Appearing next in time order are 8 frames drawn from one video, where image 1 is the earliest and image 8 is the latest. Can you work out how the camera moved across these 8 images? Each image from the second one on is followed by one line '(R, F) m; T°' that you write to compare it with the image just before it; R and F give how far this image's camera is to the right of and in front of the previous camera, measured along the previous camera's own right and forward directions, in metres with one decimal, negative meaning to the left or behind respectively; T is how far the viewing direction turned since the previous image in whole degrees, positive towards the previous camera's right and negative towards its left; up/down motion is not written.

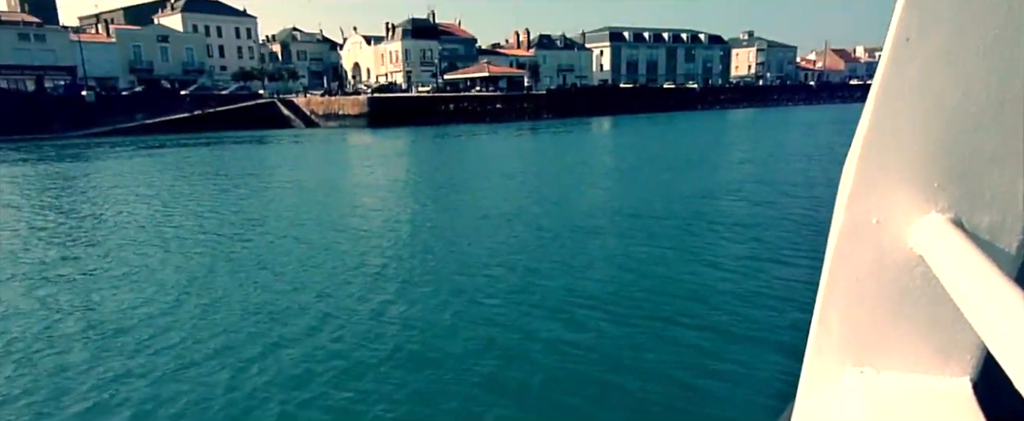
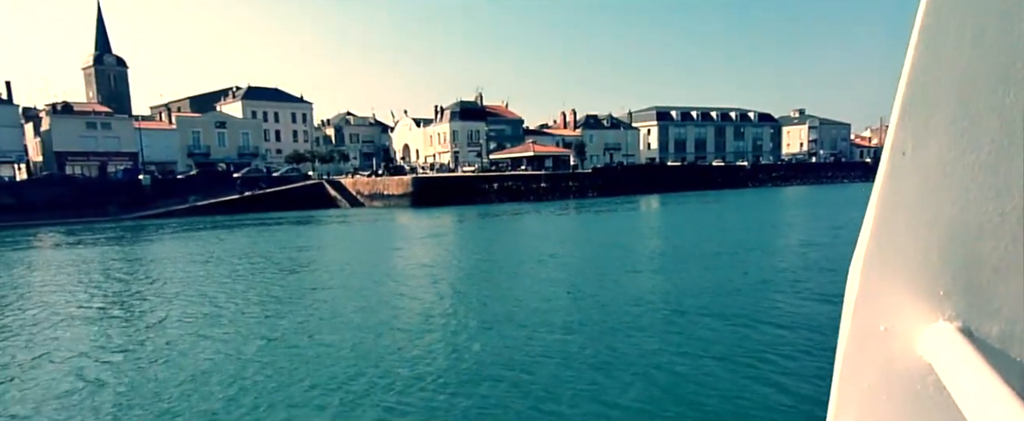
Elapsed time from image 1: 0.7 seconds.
(+0.4, +0.7) m; -4°
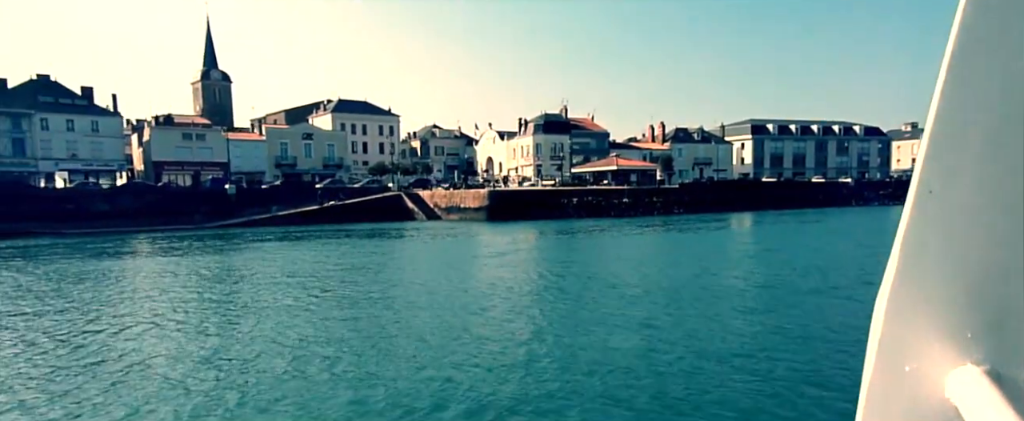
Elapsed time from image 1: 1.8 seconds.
(+0.8, +1.6) m; -7°
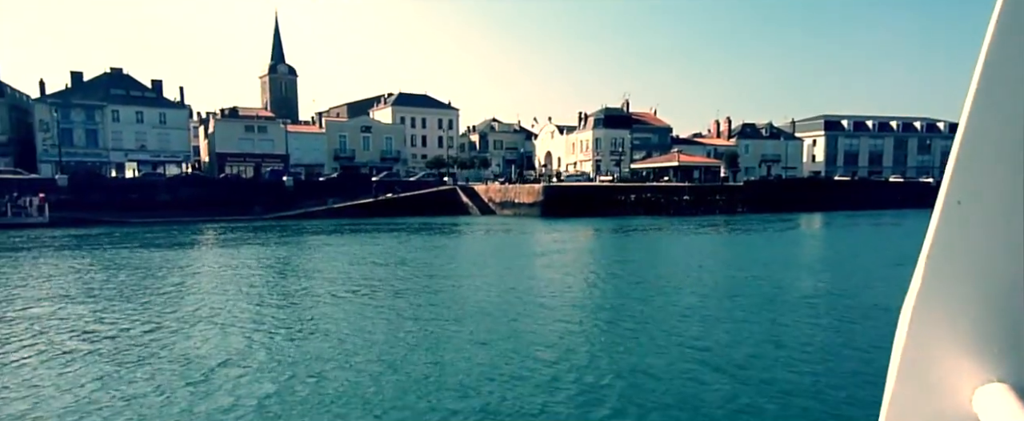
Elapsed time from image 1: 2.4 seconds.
(+0.5, +1.0) m; -5°
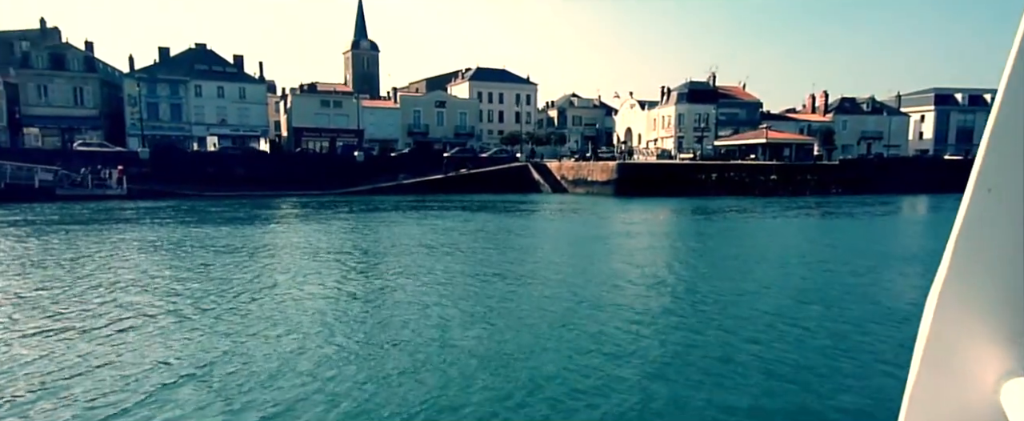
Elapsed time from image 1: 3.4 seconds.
(+0.7, +1.7) m; -7°
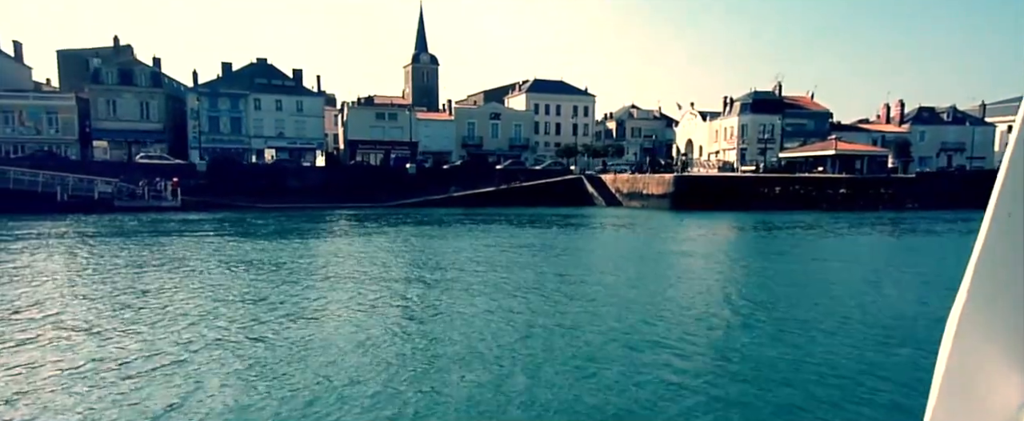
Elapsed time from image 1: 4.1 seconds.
(+0.6, +1.1) m; -5°
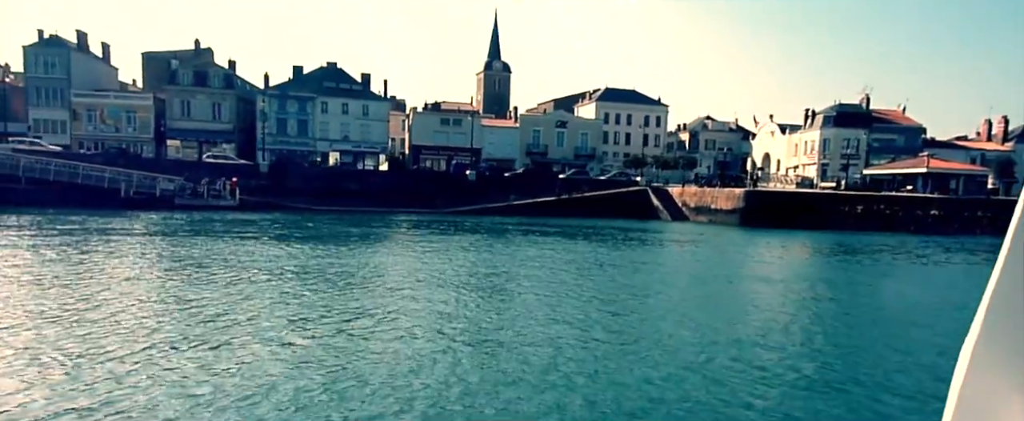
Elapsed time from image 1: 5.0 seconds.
(+0.8, +1.5) m; -6°
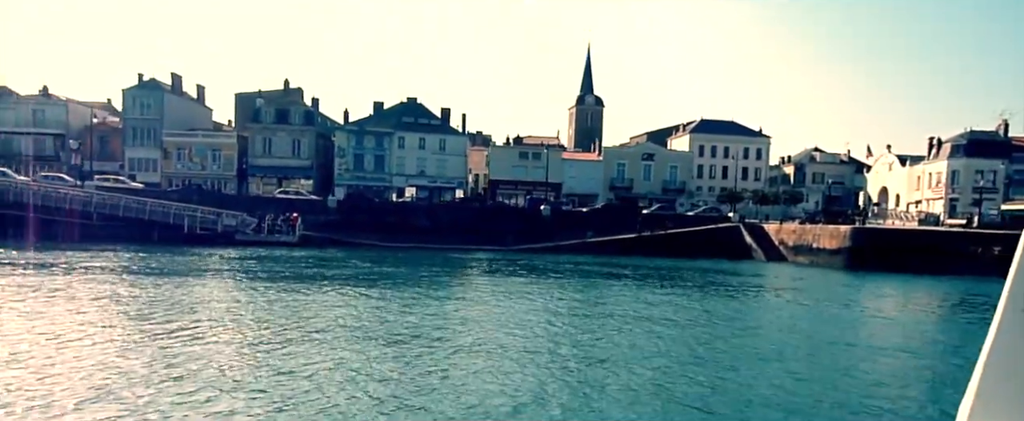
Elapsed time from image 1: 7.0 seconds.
(+1.6, +3.1) m; -8°
